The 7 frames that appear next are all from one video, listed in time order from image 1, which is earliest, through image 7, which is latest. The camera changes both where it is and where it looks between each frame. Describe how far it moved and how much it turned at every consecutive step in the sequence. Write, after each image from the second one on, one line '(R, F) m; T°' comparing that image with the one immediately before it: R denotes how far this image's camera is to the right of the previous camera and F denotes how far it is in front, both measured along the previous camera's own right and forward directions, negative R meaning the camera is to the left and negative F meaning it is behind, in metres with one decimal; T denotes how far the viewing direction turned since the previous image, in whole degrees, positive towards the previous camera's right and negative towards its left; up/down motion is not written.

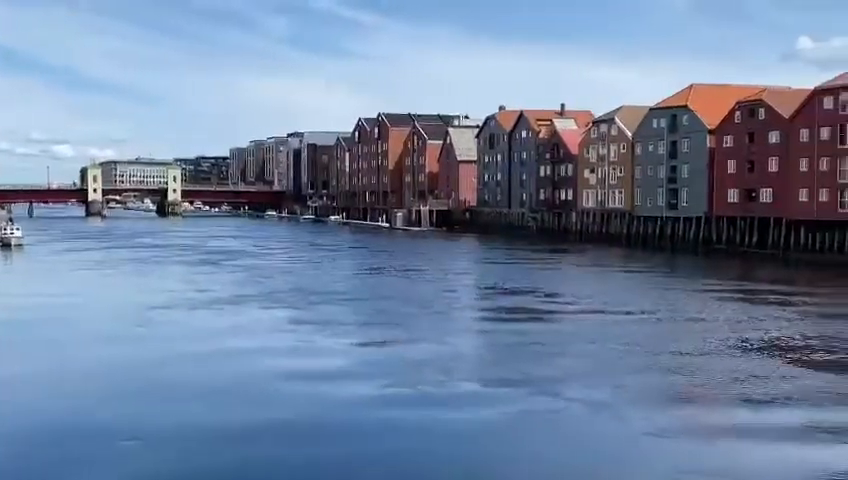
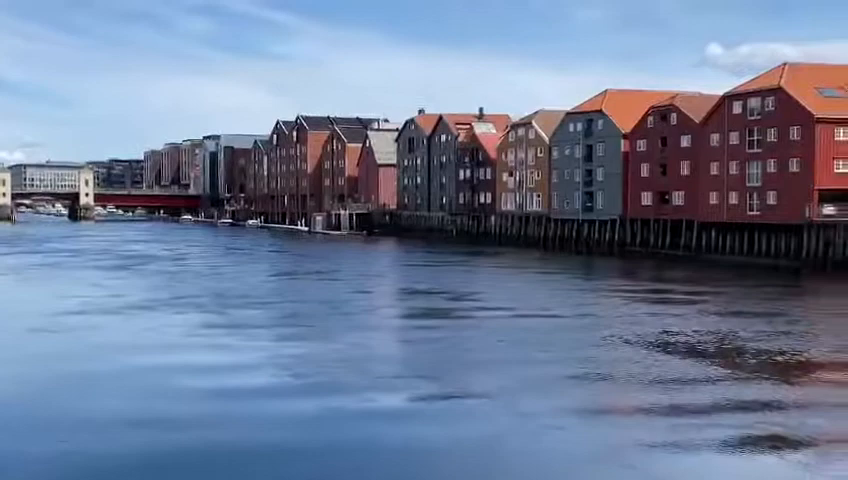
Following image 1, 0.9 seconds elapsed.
(-1.7, +0.1) m; +9°
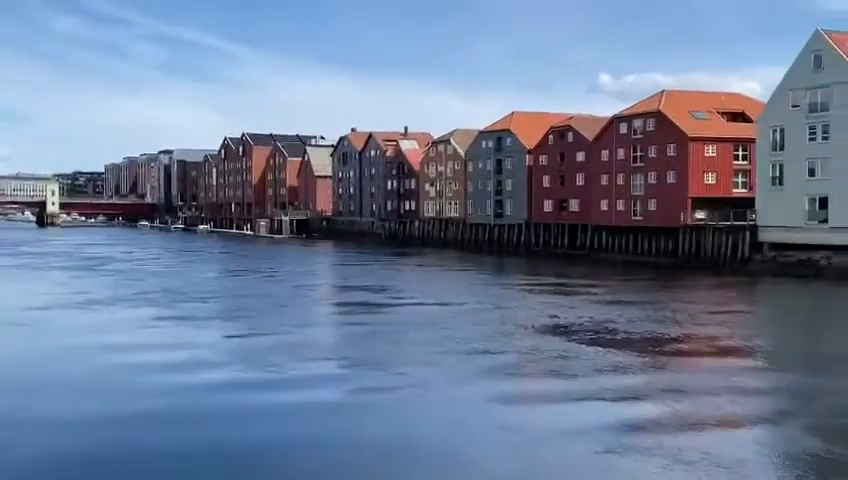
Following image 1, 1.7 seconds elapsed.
(+0.6, -3.8) m; +4°
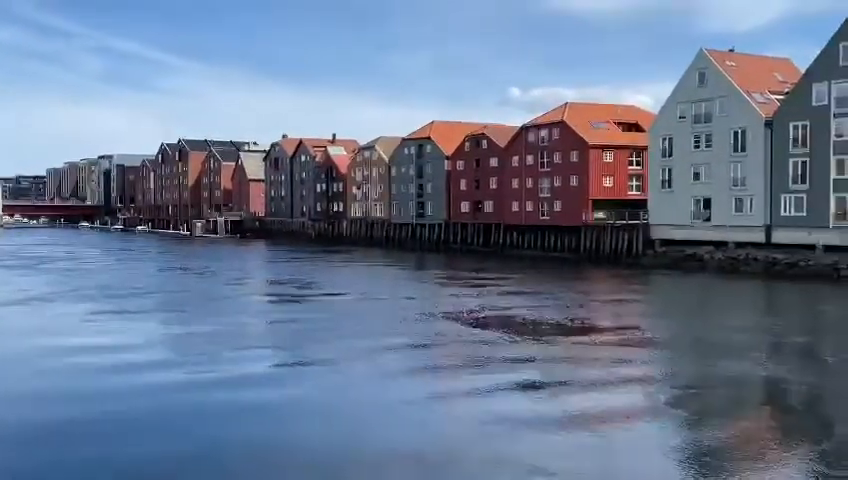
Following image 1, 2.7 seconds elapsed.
(+0.7, -2.6) m; +4°
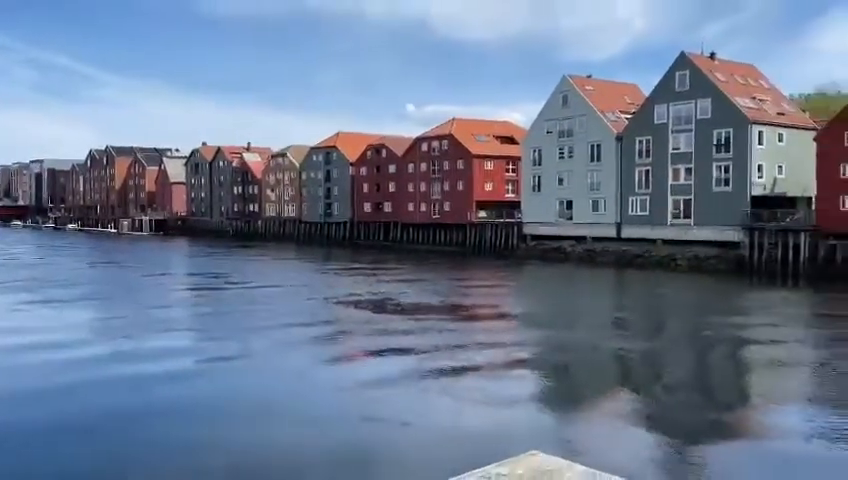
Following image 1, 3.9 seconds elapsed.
(+0.2, -5.0) m; +6°
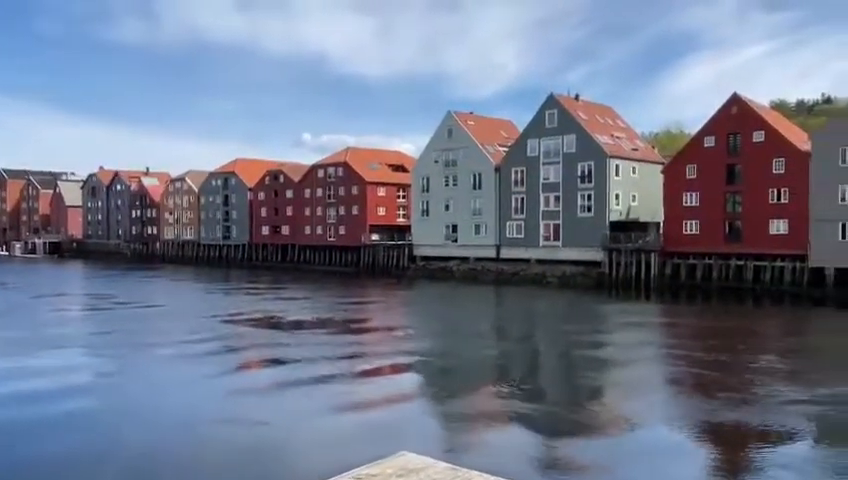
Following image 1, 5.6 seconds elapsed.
(-2.0, -3.0) m; +10°
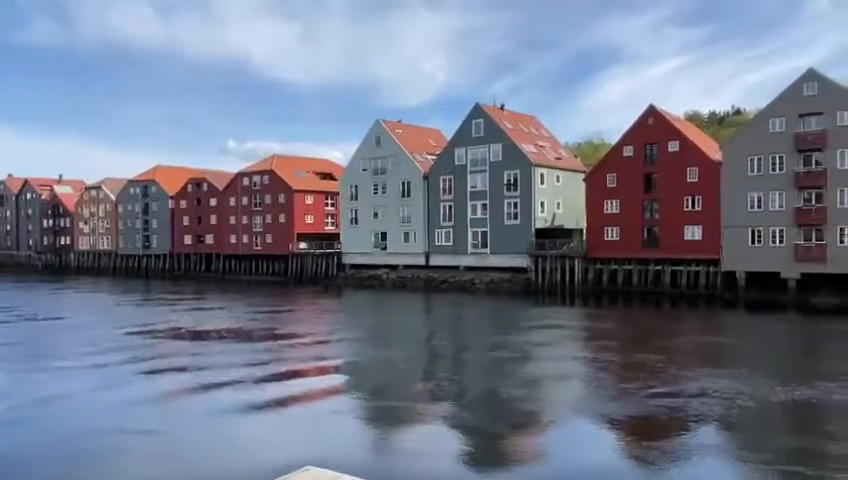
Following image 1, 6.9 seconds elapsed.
(-1.4, +0.2) m; +7°
